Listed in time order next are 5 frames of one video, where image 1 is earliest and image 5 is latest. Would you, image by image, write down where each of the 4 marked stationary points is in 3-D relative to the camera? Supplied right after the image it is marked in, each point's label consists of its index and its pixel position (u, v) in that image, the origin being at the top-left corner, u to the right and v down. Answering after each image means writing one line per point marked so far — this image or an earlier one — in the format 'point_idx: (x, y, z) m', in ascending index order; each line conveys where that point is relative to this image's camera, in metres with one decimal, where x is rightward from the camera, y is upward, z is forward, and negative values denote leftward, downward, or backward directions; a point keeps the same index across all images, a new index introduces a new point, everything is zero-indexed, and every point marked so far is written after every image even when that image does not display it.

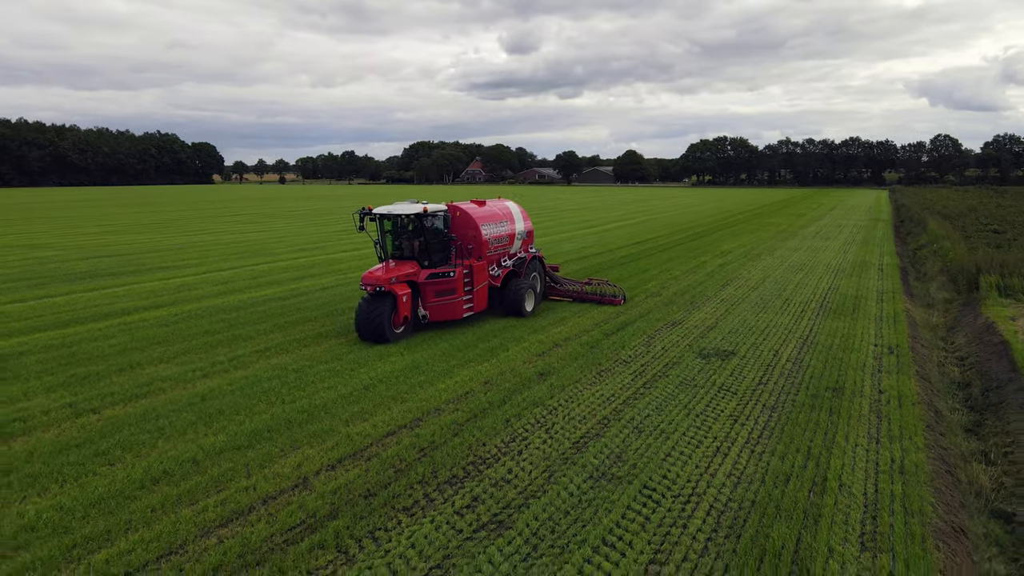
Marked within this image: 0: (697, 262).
0: (+4.2, +0.6, +16.9) m
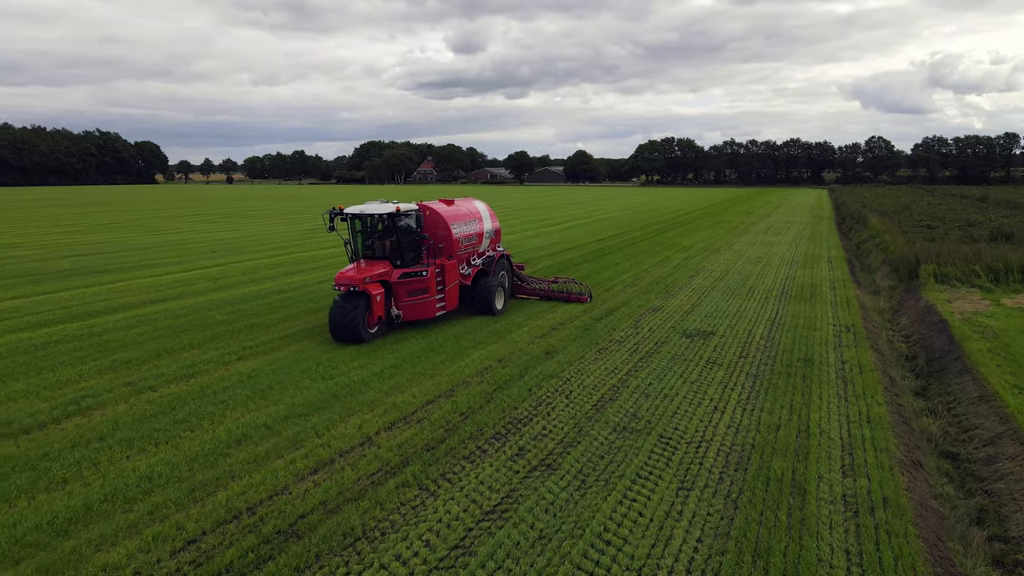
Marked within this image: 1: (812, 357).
0: (+3.6, +0.8, +18.1) m
1: (+3.5, -0.8, +8.7) m
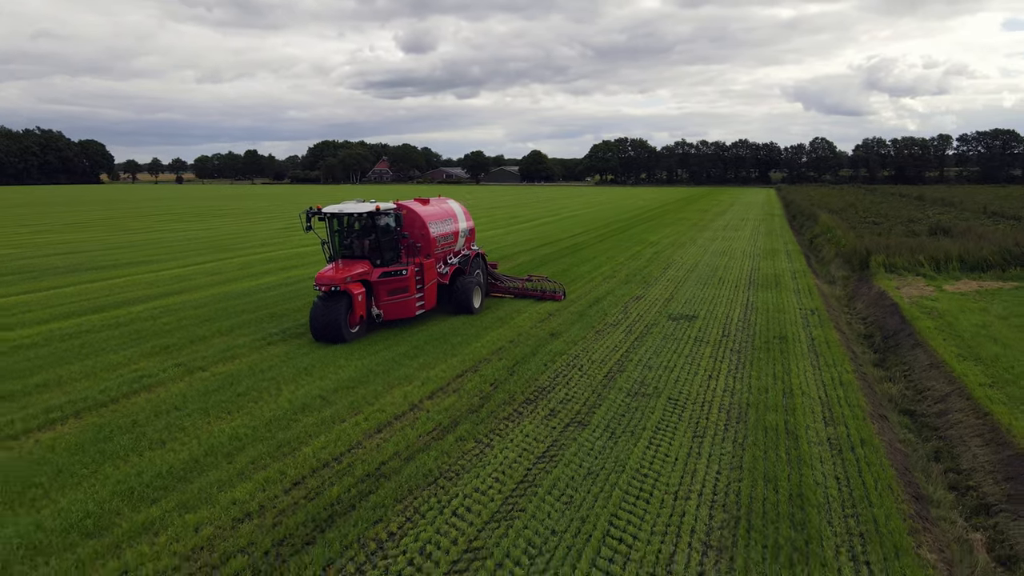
0: (+3.1, +0.9, +19.2) m
1: (+3.6, -0.6, +9.8) m
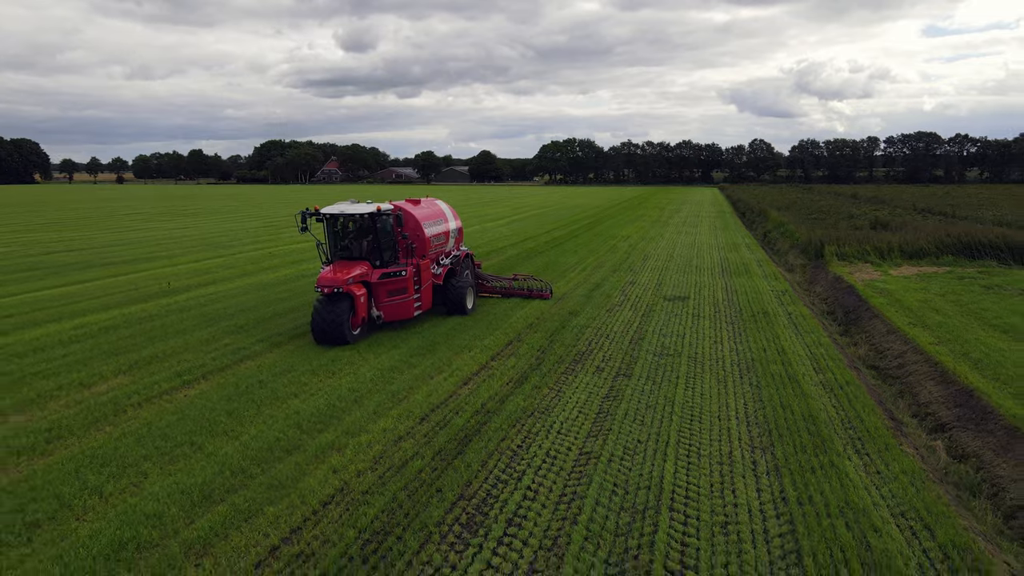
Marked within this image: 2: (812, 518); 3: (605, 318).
0: (+2.7, +1.2, +20.9) m
1: (+3.9, -0.4, +11.6) m
2: (+1.9, -1.4, +4.7) m
3: (+1.4, -0.4, +11.0) m
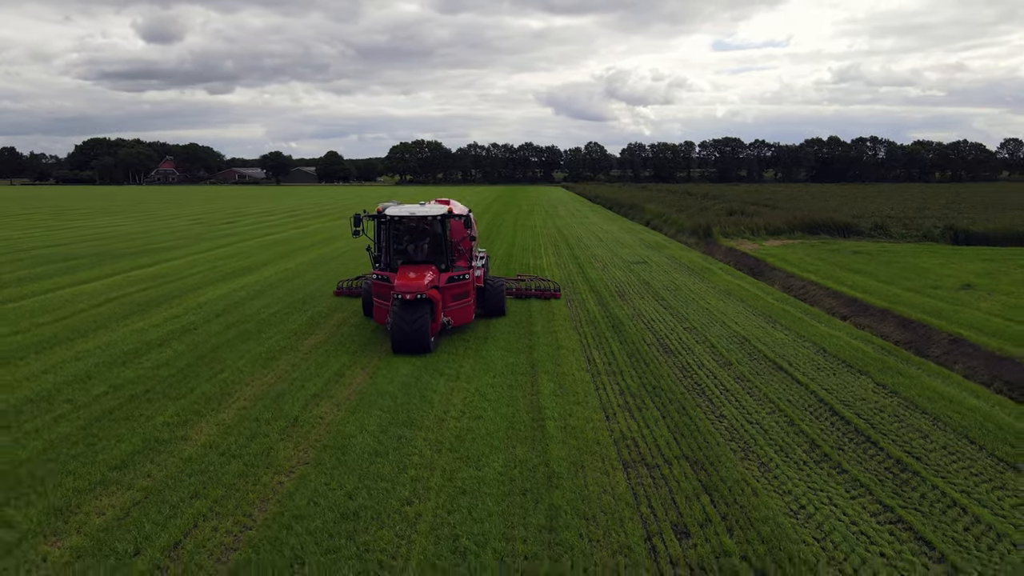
0: (+0.9, +1.9, +25.4) m
1: (+4.3, +0.4, +16.6) m
2: (+3.9, -0.7, +9.5) m
3: (+1.9, +0.3, +15.5) m
